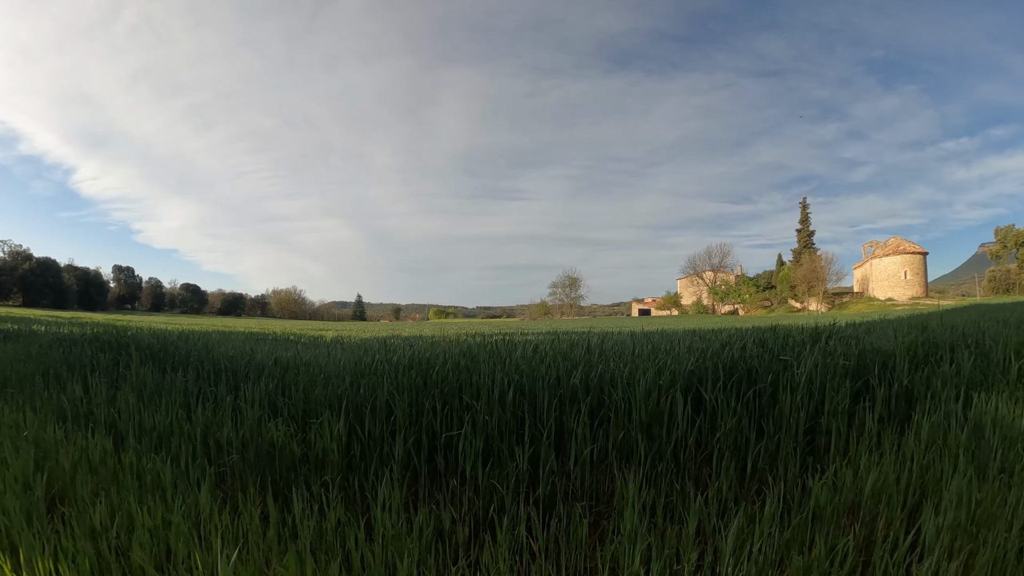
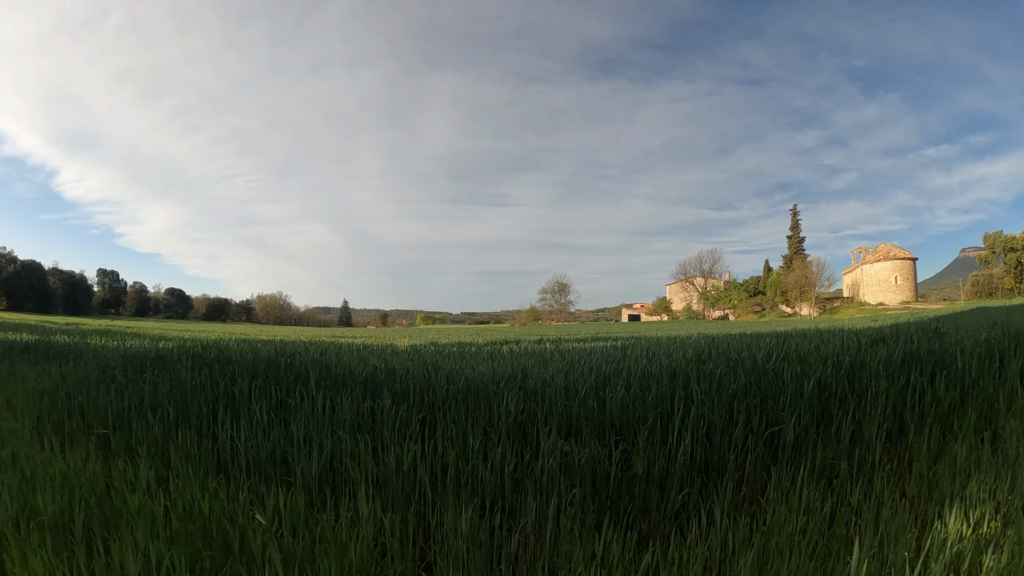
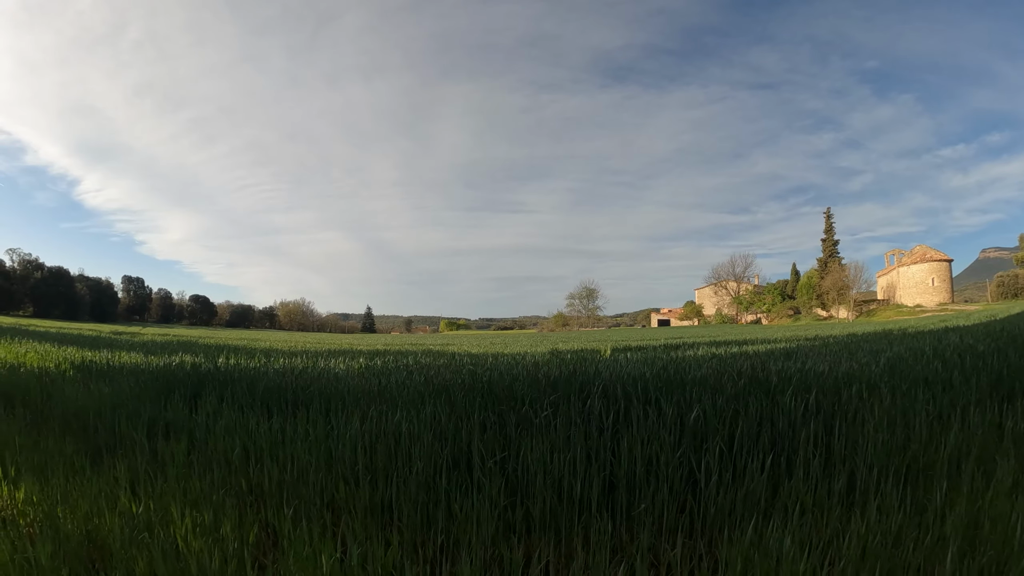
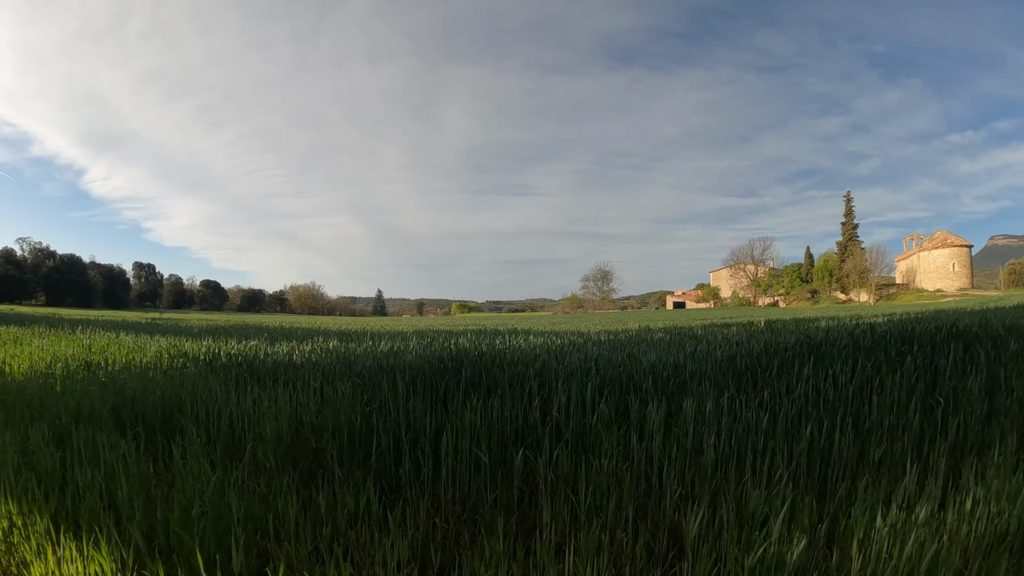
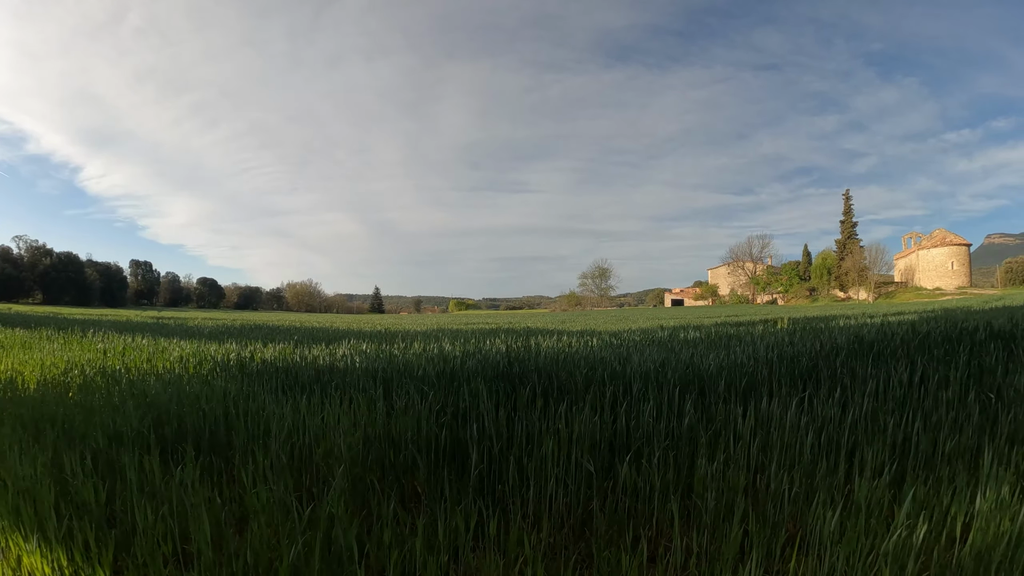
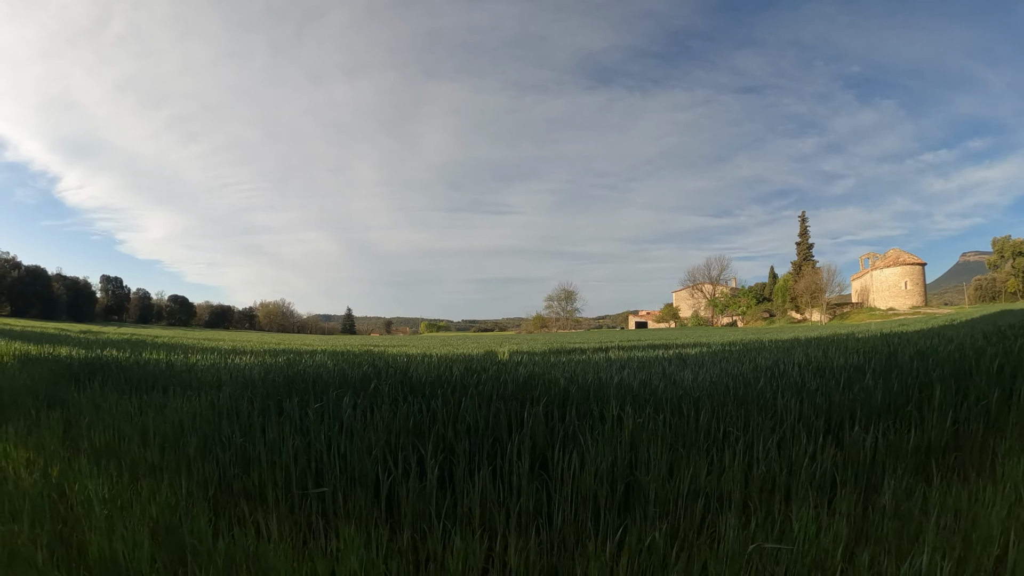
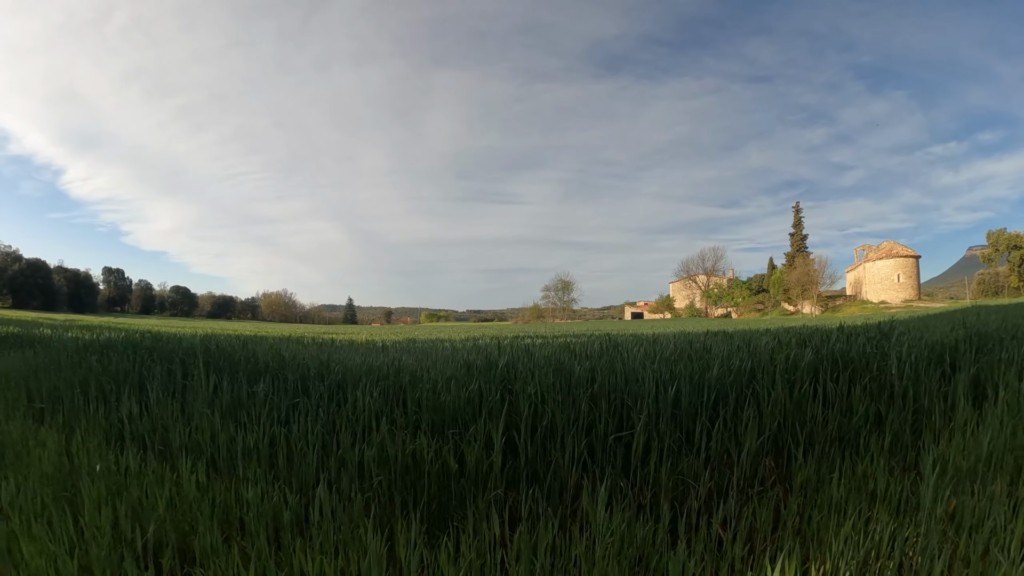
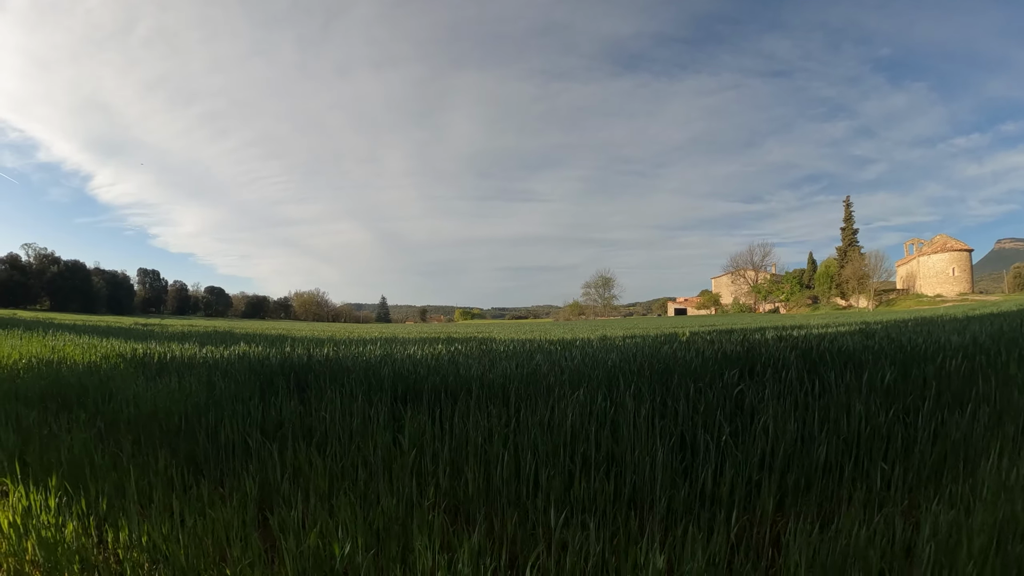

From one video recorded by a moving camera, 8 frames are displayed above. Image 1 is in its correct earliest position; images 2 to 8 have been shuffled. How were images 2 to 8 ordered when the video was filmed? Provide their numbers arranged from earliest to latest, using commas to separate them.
7, 2, 6, 3, 8, 4, 5
